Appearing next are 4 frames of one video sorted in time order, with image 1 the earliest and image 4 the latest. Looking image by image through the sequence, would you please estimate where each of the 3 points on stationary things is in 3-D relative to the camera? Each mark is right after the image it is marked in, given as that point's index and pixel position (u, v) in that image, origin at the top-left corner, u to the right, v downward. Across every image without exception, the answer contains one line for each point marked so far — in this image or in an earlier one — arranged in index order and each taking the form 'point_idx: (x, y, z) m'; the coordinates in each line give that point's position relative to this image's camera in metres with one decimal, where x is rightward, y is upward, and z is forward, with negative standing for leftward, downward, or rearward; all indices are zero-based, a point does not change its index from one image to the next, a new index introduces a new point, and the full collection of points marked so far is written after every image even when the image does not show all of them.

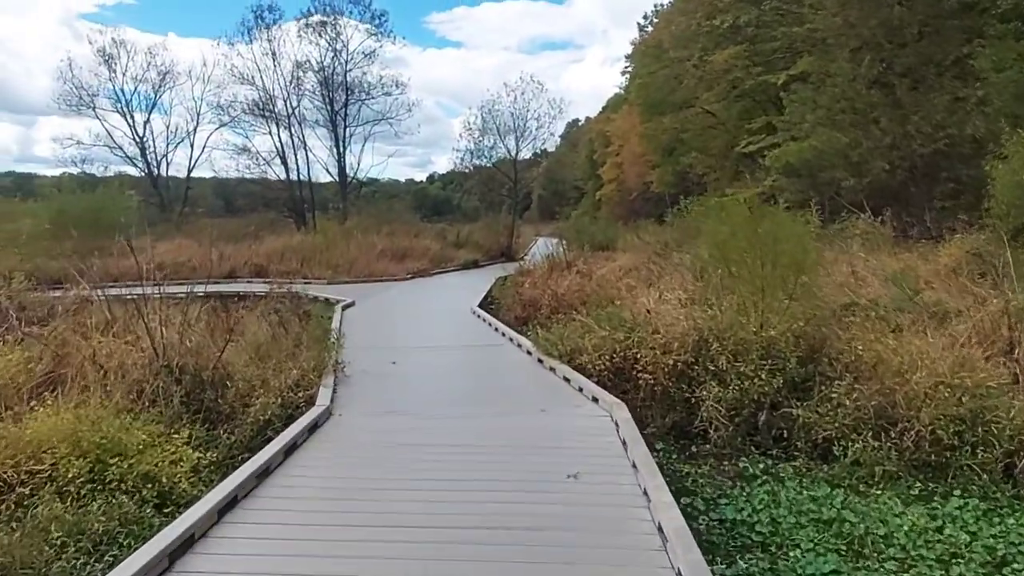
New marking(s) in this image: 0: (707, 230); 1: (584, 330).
0: (+1.5, +0.4, +5.4) m
1: (+0.6, -0.3, +5.5) m
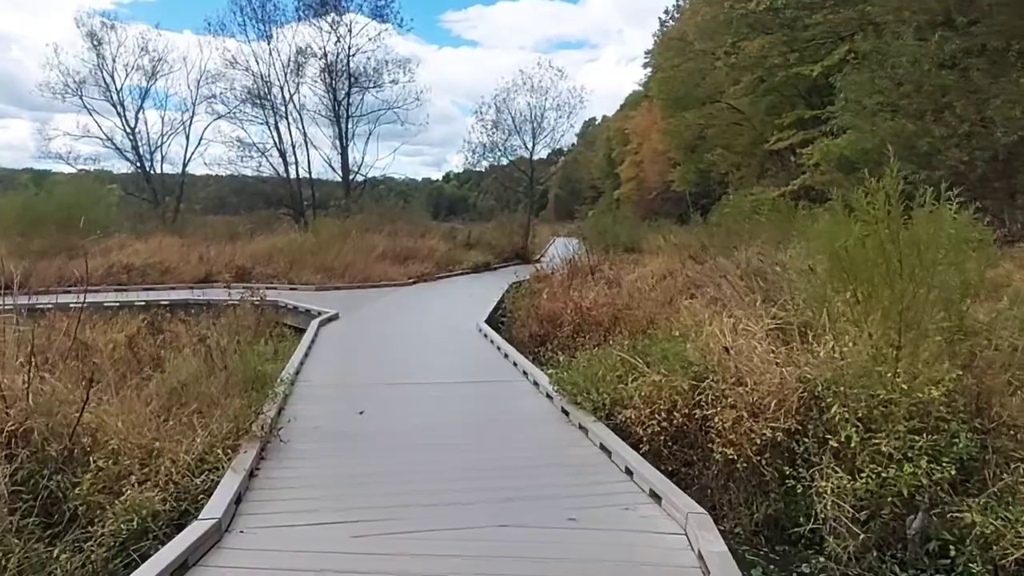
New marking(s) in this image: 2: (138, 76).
0: (+1.5, +0.3, +3.8) m
1: (+0.6, -0.5, +4.0) m
2: (-10.1, +5.8, +19.3) m
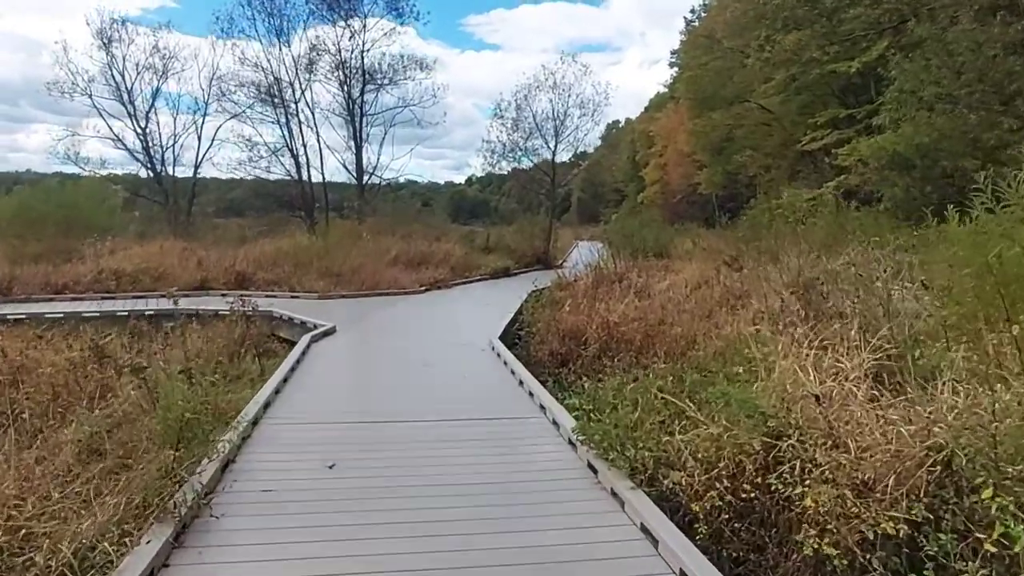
0: (+1.6, +0.2, +2.9) m
1: (+0.7, -0.5, +3.1) m
2: (-9.6, +5.7, +18.8) m
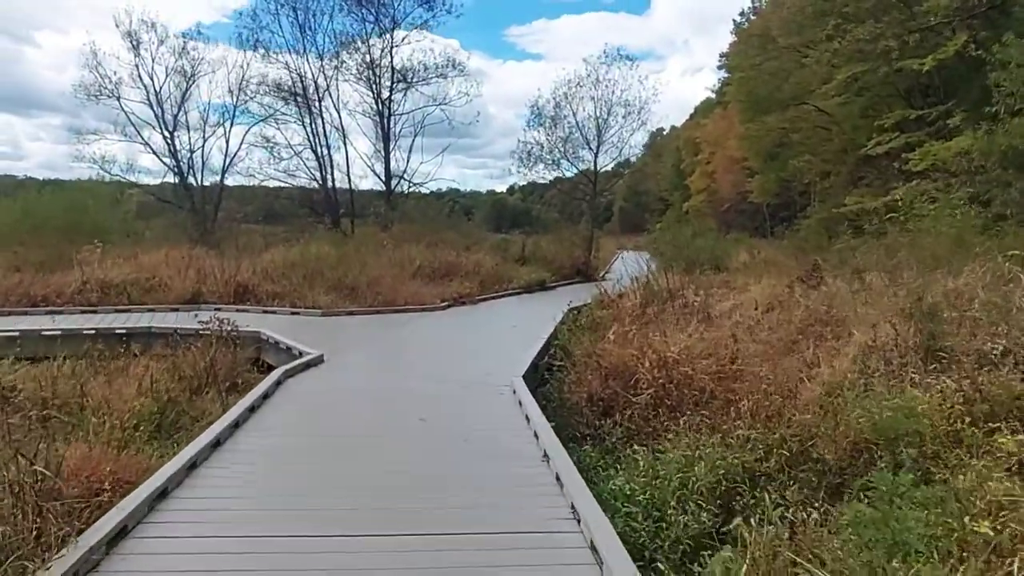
0: (+1.6, +0.1, +1.5) m
1: (+0.7, -0.7, +1.7) m
2: (-8.5, +5.4, +18.0) m
